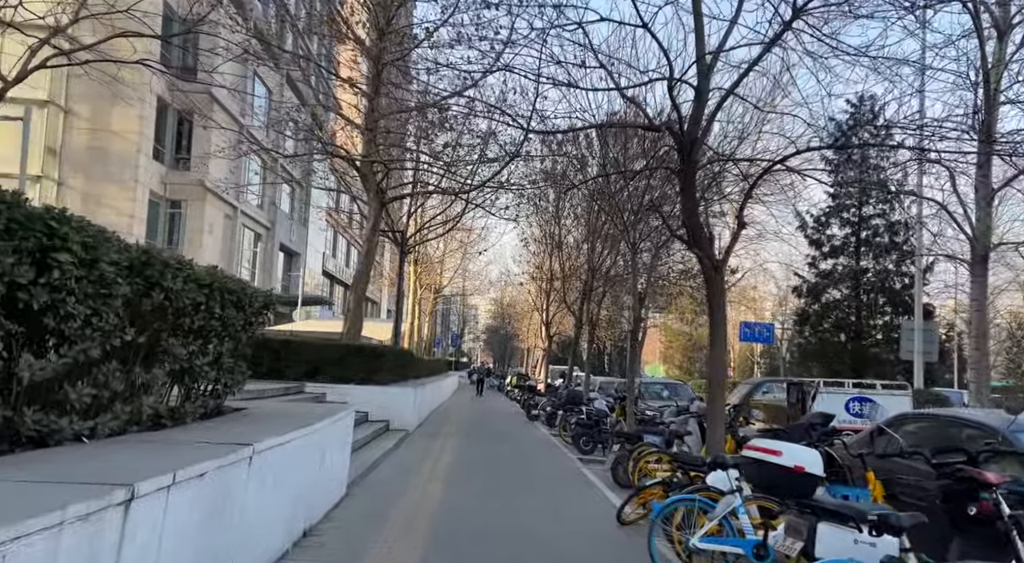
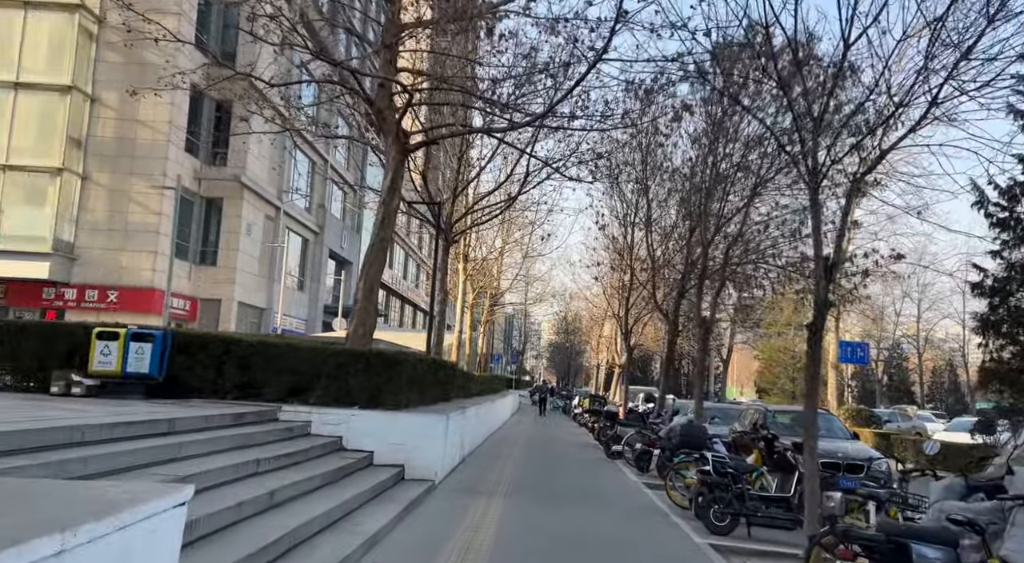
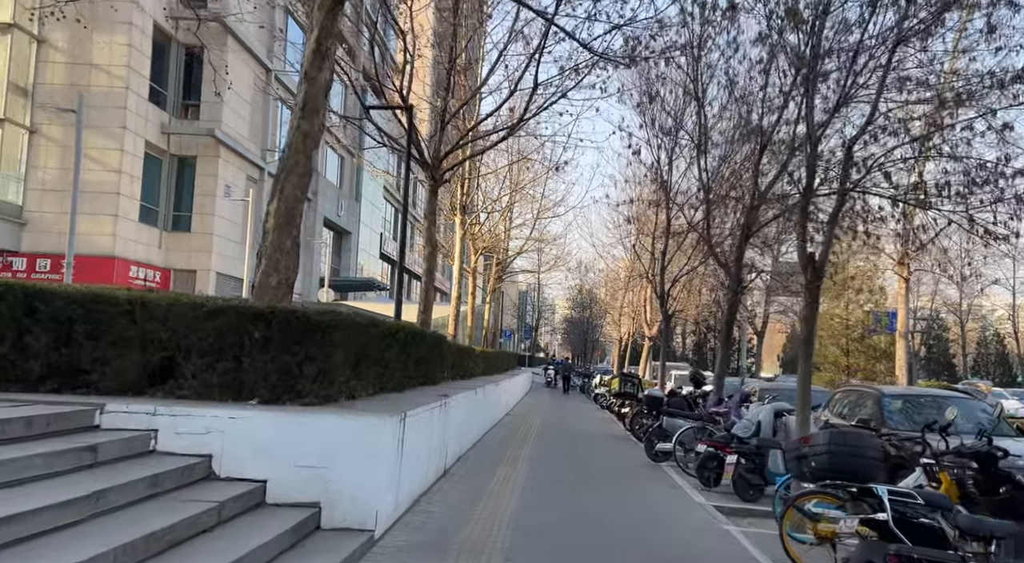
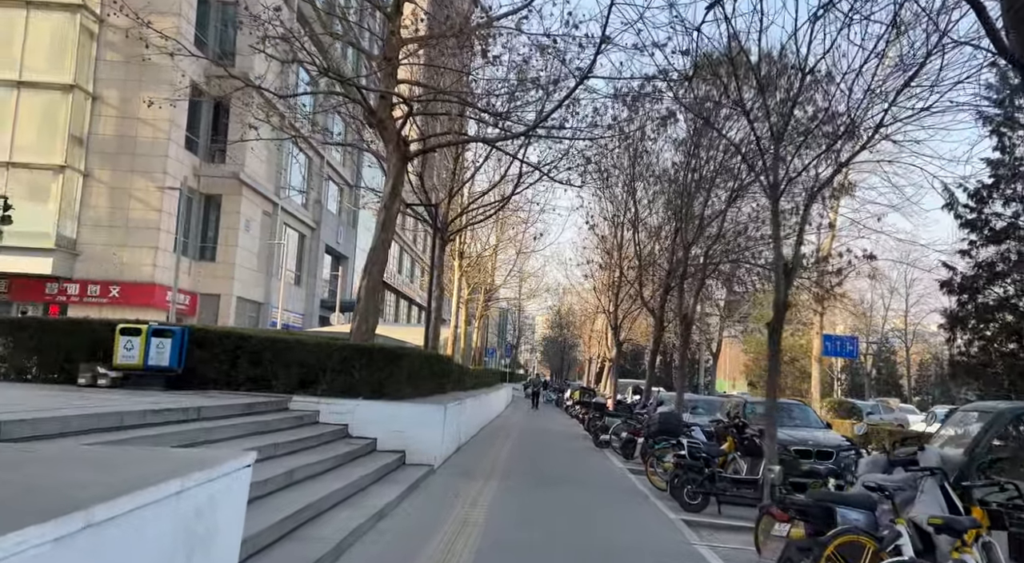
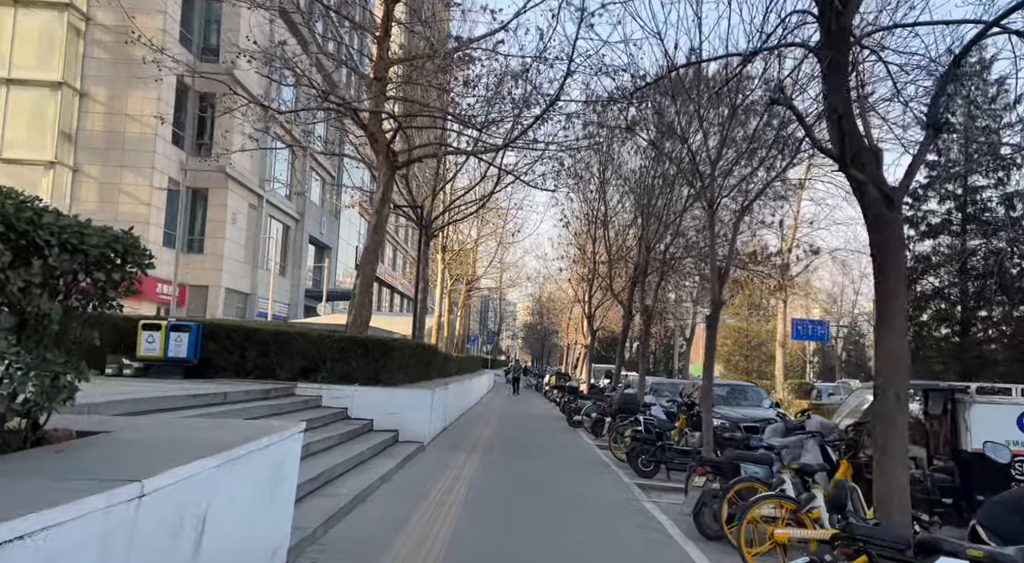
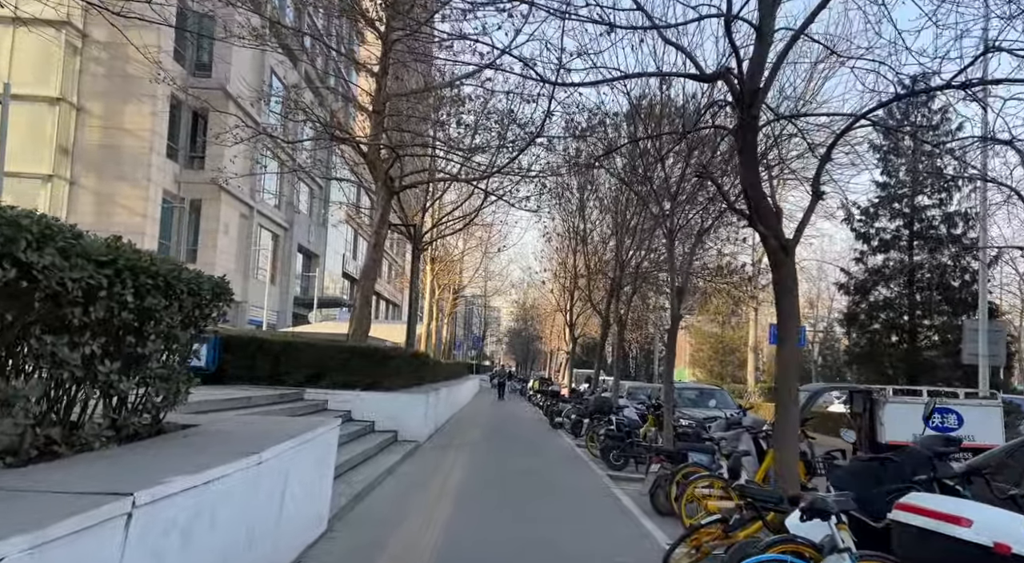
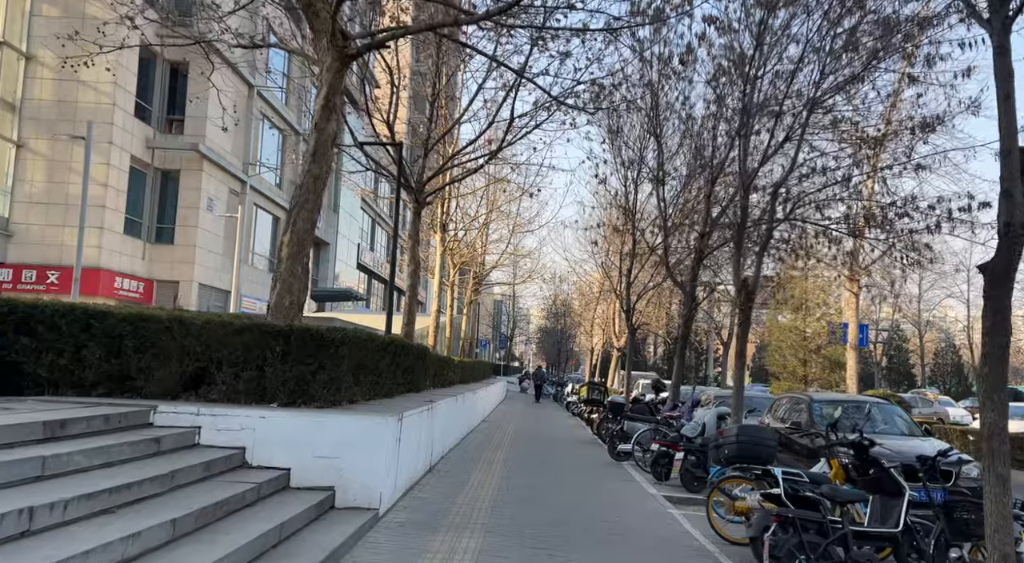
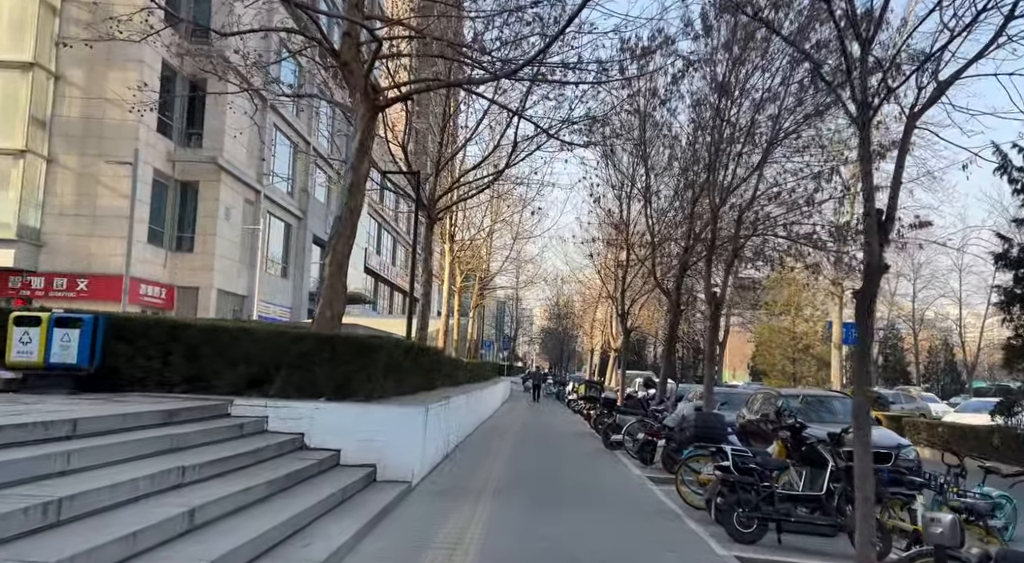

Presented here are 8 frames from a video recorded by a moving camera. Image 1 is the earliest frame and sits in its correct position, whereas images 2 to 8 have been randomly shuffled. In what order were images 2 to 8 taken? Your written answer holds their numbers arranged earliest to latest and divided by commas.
6, 5, 4, 2, 8, 7, 3
